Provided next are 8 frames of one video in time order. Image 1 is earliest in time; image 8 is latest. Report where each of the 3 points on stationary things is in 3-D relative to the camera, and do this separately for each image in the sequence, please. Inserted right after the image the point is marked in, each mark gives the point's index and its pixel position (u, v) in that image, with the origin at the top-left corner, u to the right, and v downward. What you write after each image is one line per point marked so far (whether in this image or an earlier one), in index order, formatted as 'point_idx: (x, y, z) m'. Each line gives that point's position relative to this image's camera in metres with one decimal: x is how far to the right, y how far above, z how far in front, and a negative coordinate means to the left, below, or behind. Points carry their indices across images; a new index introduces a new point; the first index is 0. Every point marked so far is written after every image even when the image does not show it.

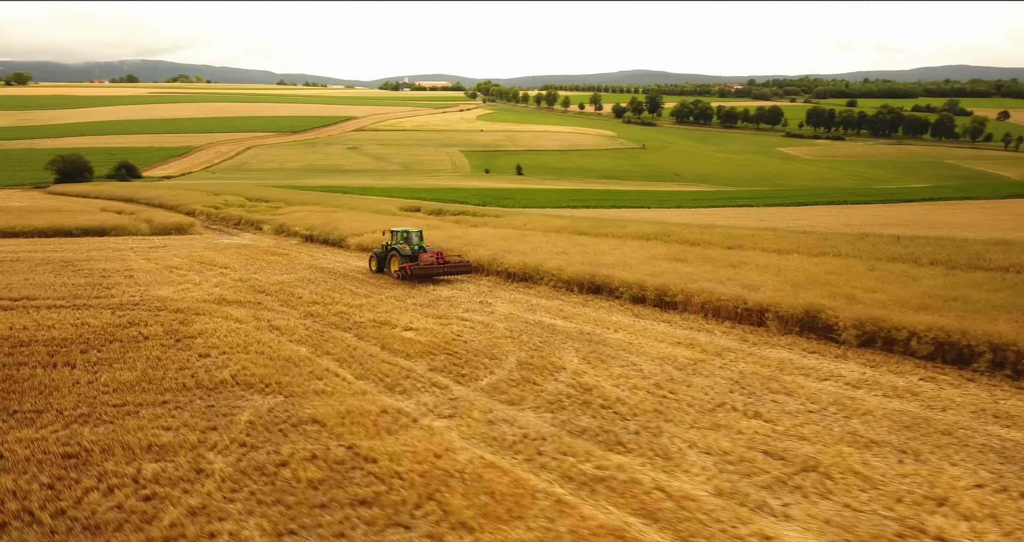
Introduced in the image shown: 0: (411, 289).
0: (-2.8, -0.5, +17.5) m
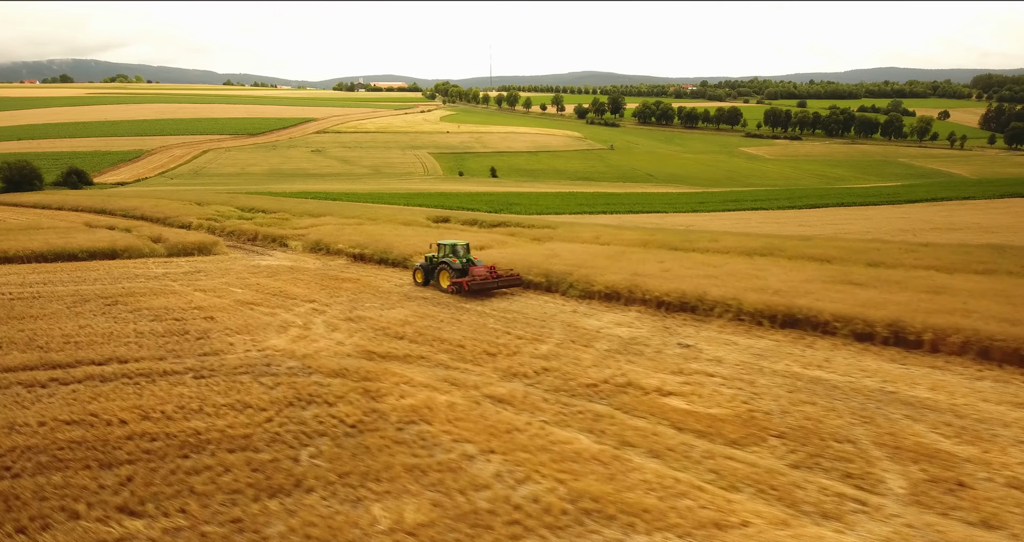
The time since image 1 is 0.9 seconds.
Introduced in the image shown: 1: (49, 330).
0: (+1.6, -1.4, +14.6) m
1: (-10.8, -1.4, +14.0) m
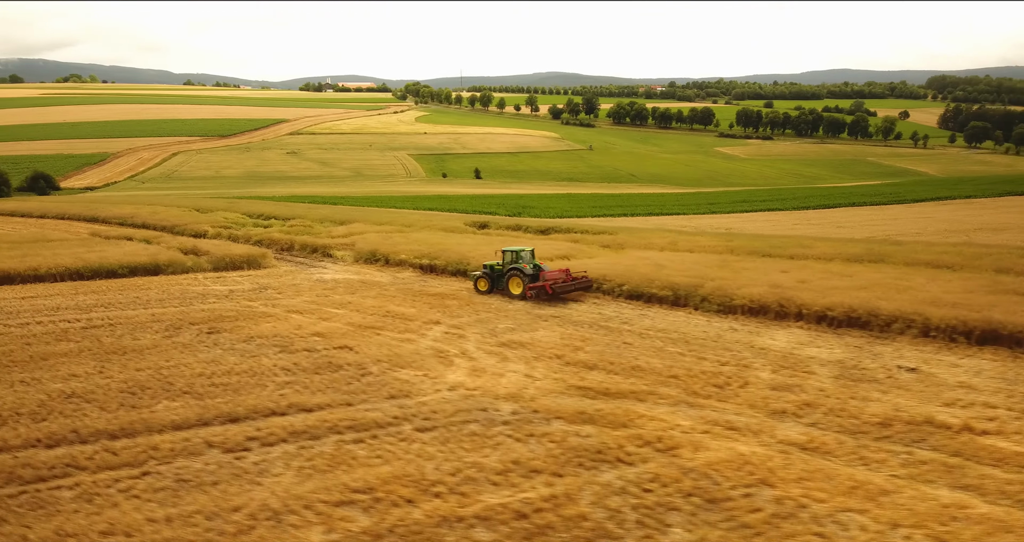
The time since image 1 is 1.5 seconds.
0: (+5.6, -1.7, +13.3) m
1: (-6.7, -2.0, +11.9) m
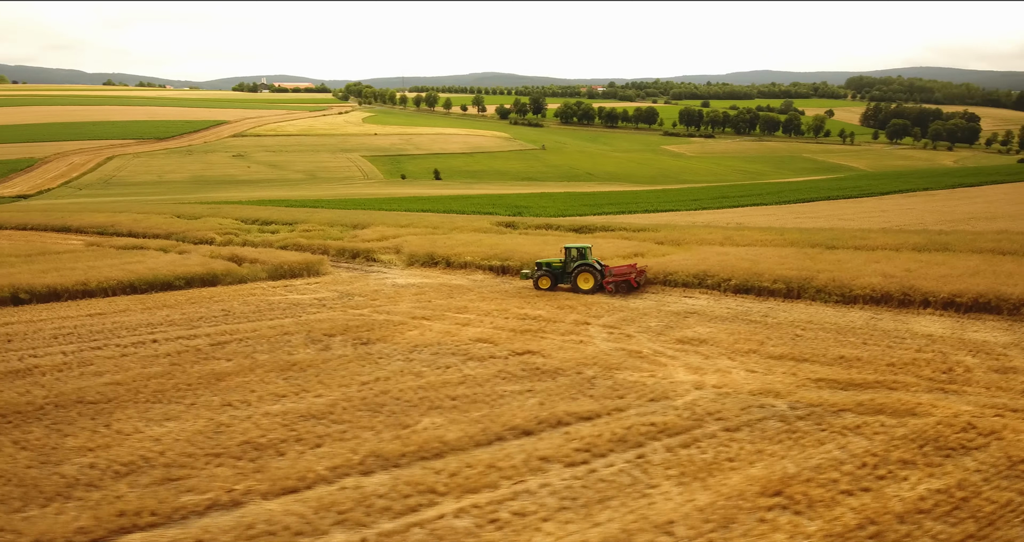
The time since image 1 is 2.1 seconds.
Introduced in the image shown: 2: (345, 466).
0: (+9.7, -1.5, +13.9) m
1: (-2.4, -2.1, +11.2) m
2: (-2.1, -2.6, +8.0) m
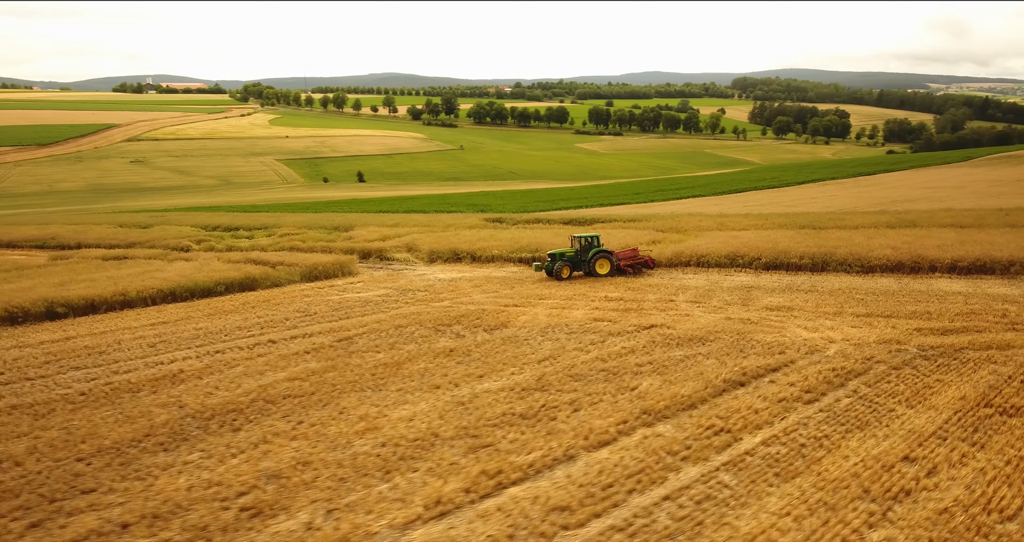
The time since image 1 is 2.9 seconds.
0: (+12.4, -0.6, +16.6) m
1: (+0.9, -1.8, +12.1) m
2: (+1.7, -2.3, +9.0) m
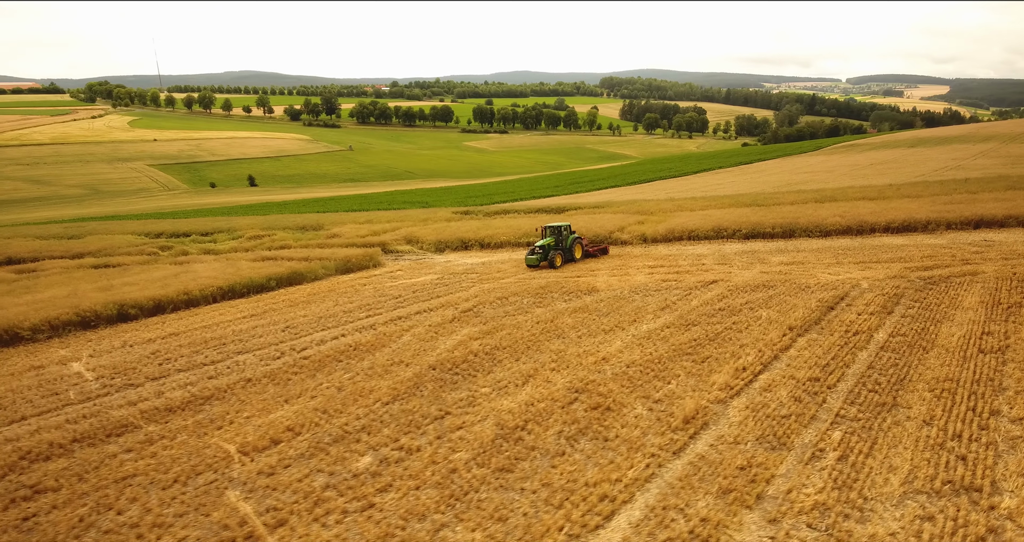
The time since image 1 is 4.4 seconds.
0: (+14.4, +1.0, +21.9) m
1: (+4.1, -0.9, +15.1) m
2: (+5.6, -1.3, +12.2) m
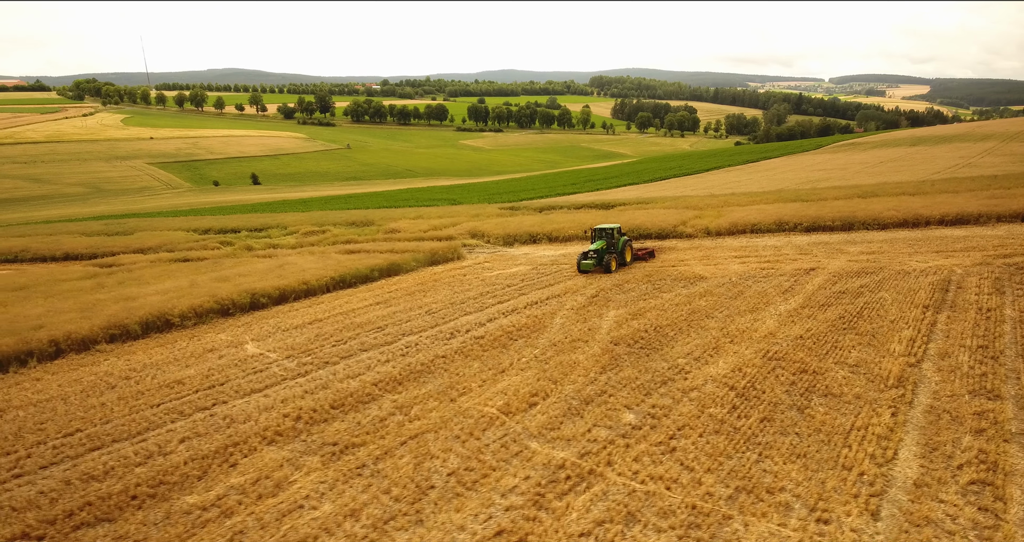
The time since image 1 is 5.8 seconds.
0: (+17.9, +1.4, +23.5) m
1: (+7.8, -0.6, +16.5) m
2: (+9.4, -0.9, +13.6) m
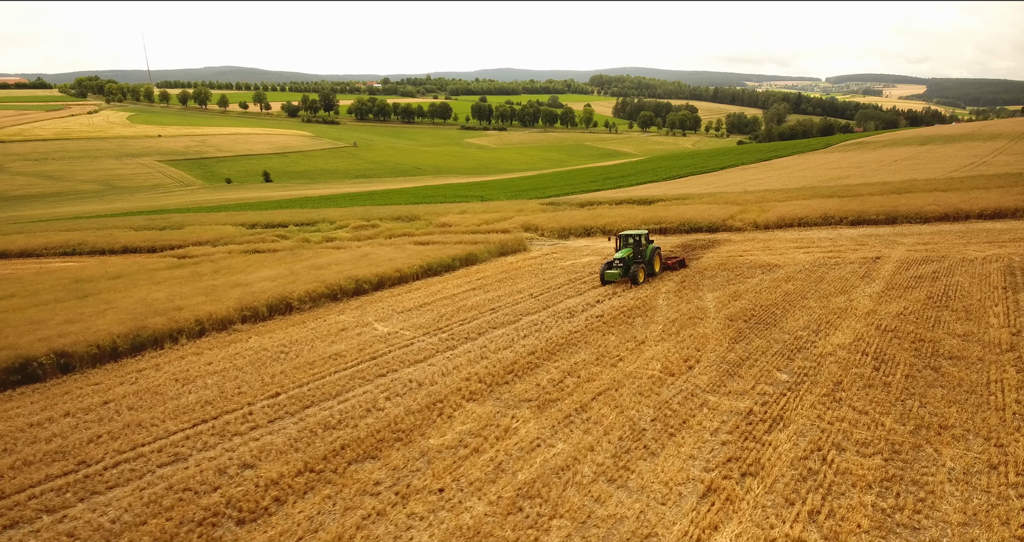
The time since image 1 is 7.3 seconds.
0: (+20.8, +1.8, +25.1) m
1: (+10.9, -0.2, +18.0) m
2: (+12.4, -0.6, +15.1) m
